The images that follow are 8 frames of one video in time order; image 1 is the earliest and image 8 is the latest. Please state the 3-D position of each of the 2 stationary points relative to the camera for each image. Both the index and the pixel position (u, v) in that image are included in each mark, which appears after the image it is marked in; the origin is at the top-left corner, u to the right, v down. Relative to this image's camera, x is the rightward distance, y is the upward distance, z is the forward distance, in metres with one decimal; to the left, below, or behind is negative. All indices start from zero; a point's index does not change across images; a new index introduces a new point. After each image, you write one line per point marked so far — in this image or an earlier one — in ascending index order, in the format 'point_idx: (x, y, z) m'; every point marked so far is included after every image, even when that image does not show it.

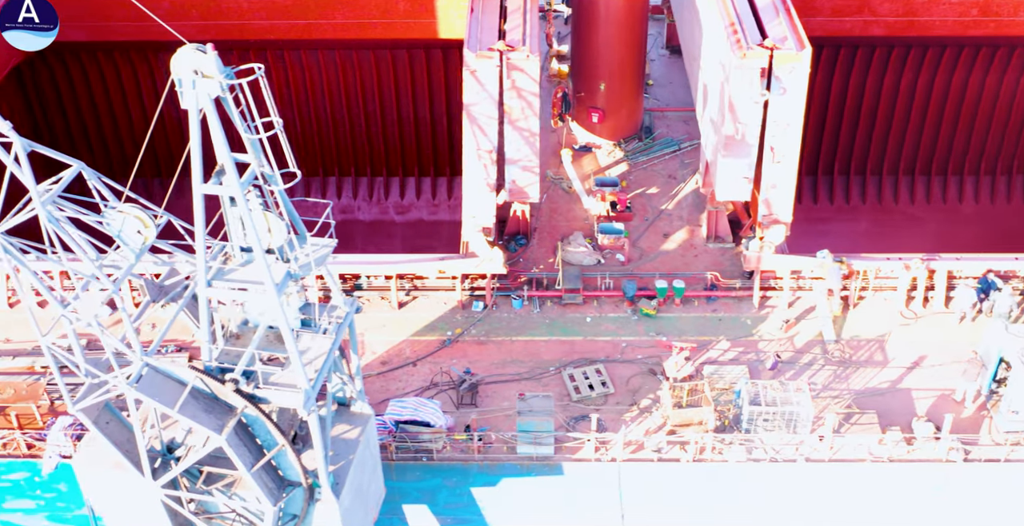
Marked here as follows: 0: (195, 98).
0: (-4.9, +2.6, +15.6) m
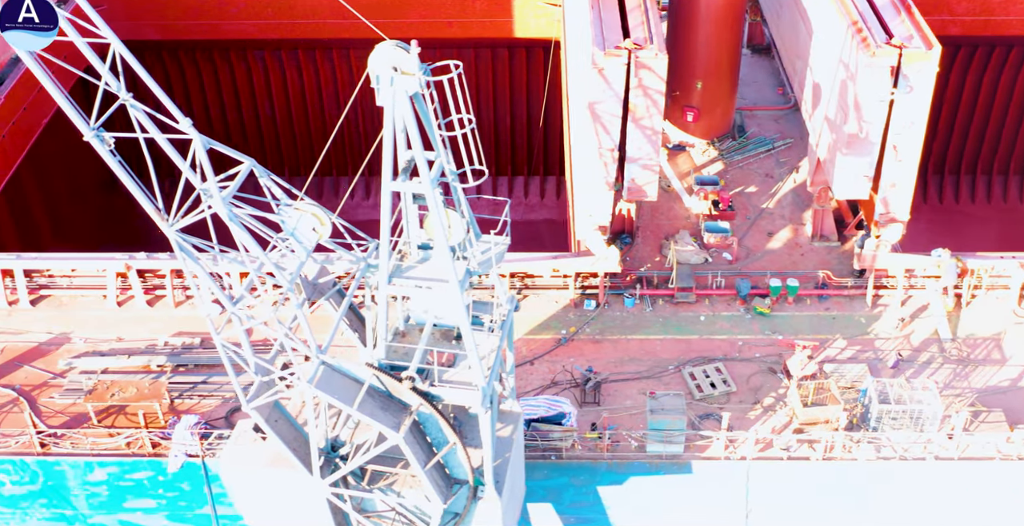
0: (-1.9, +2.6, +15.6) m
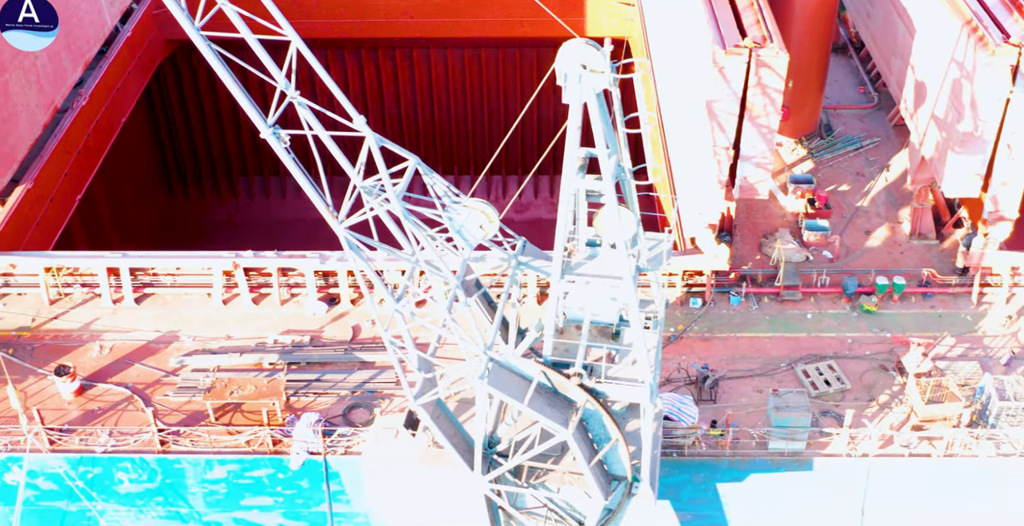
0: (+1.1, +2.7, +15.7) m
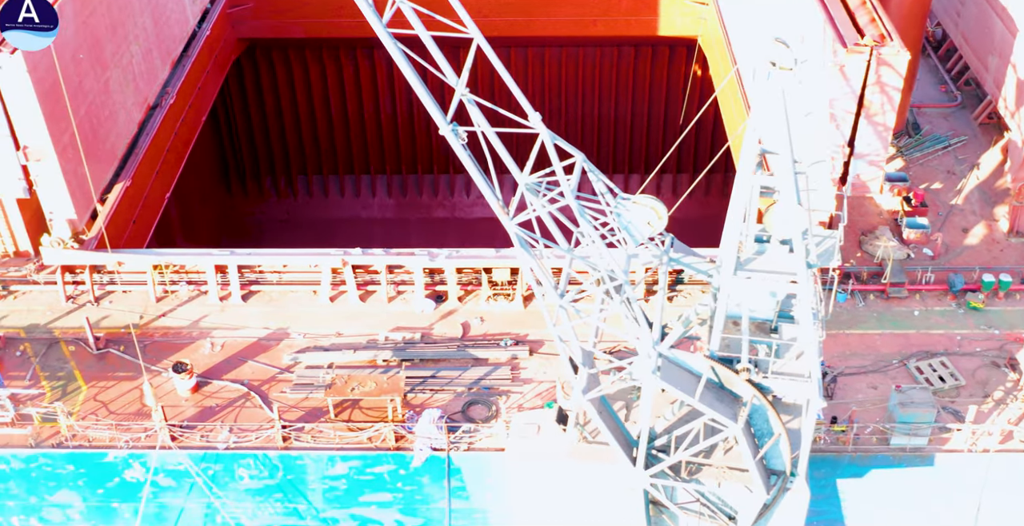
0: (+4.0, +2.8, +15.8) m
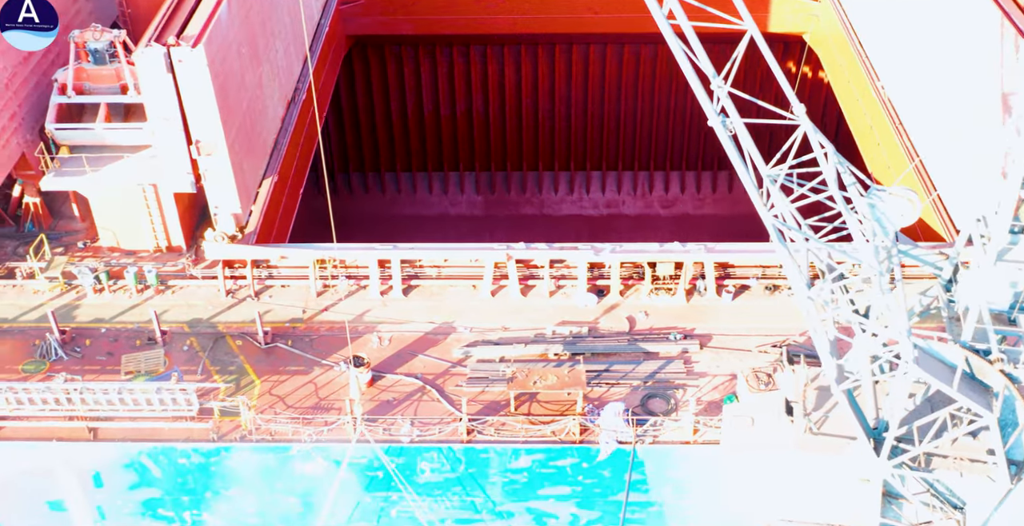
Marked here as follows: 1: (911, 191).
0: (+8.5, +2.9, +15.9) m
1: (+7.0, +1.3, +17.6) m
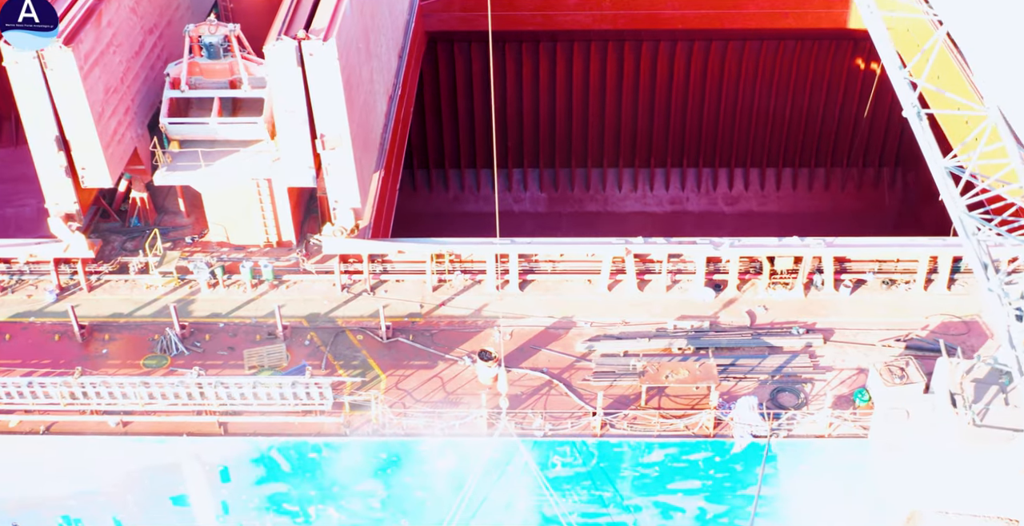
0: (+11.8, +3.1, +15.9) m
1: (+10.2, +1.4, +17.6) m
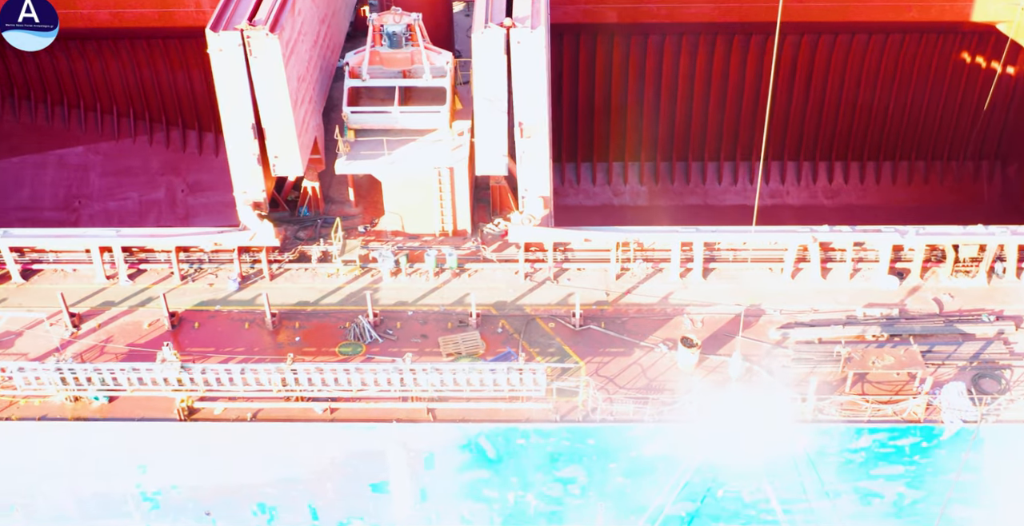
0: (+16.9, +3.4, +16.1) m
1: (+15.4, +1.7, +17.8) m
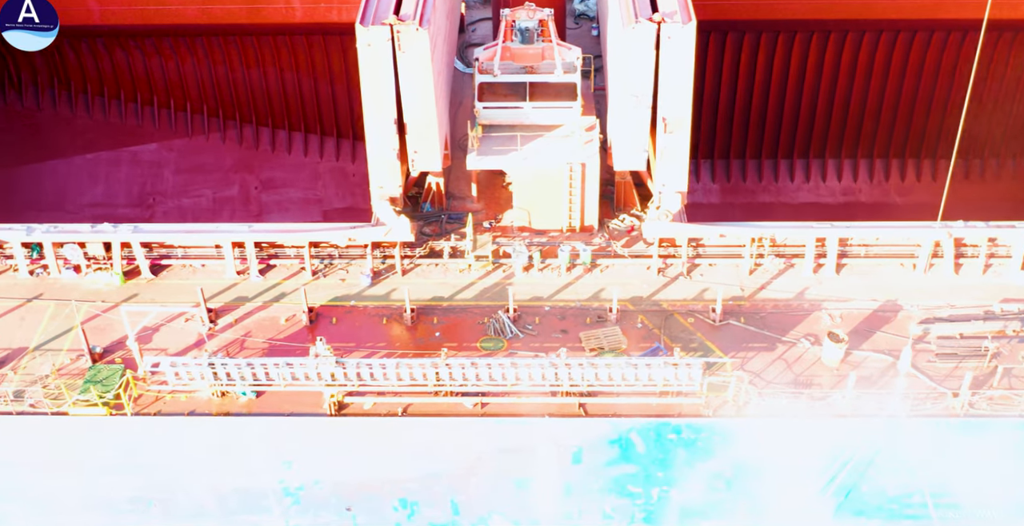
0: (+20.7, +3.5, +16.2) m
1: (+19.1, +1.9, +17.9) m
